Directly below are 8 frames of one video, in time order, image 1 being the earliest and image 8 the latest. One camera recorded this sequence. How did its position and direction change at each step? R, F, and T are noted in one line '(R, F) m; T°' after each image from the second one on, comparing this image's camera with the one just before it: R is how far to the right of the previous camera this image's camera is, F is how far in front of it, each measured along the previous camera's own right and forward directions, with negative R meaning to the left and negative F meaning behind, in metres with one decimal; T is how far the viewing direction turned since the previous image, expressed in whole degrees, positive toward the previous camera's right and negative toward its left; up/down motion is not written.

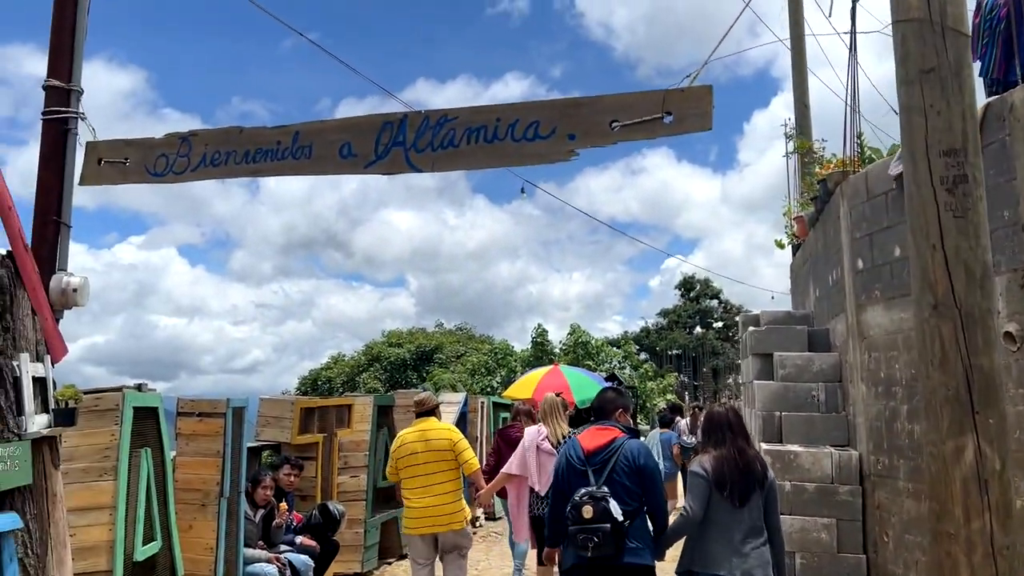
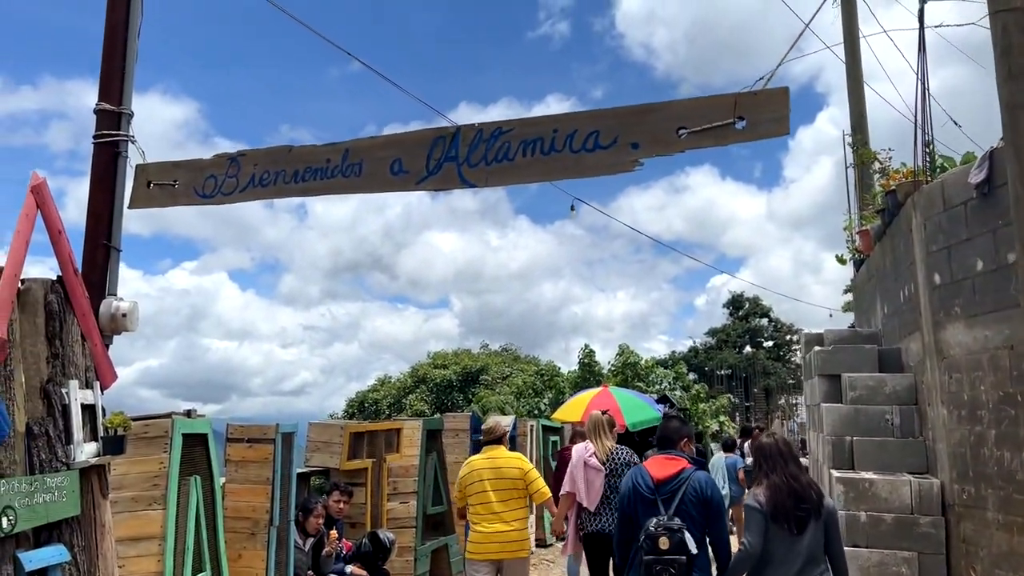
(-0.1, +0.2) m; -3°
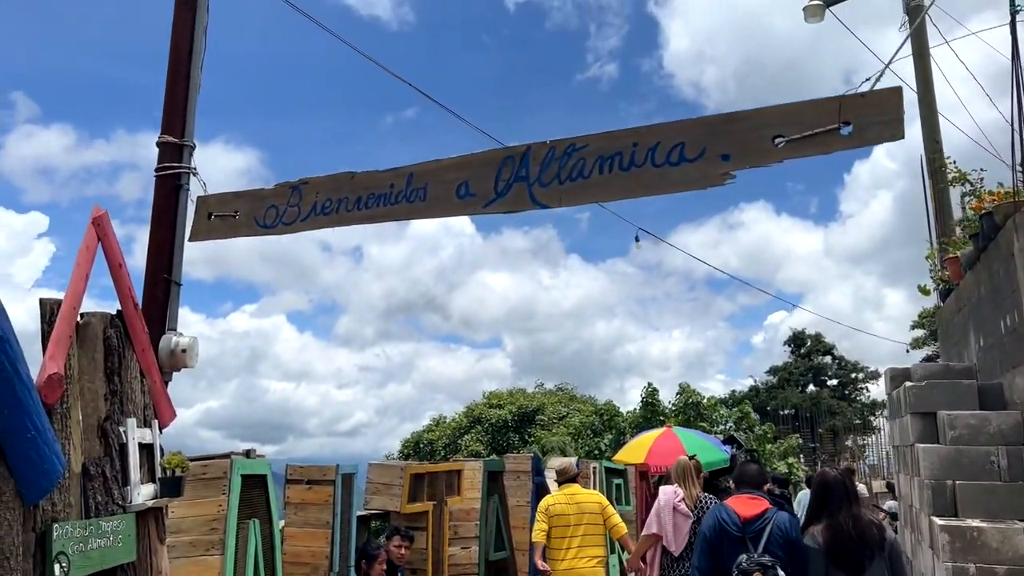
(-0.1, +0.3) m; -4°
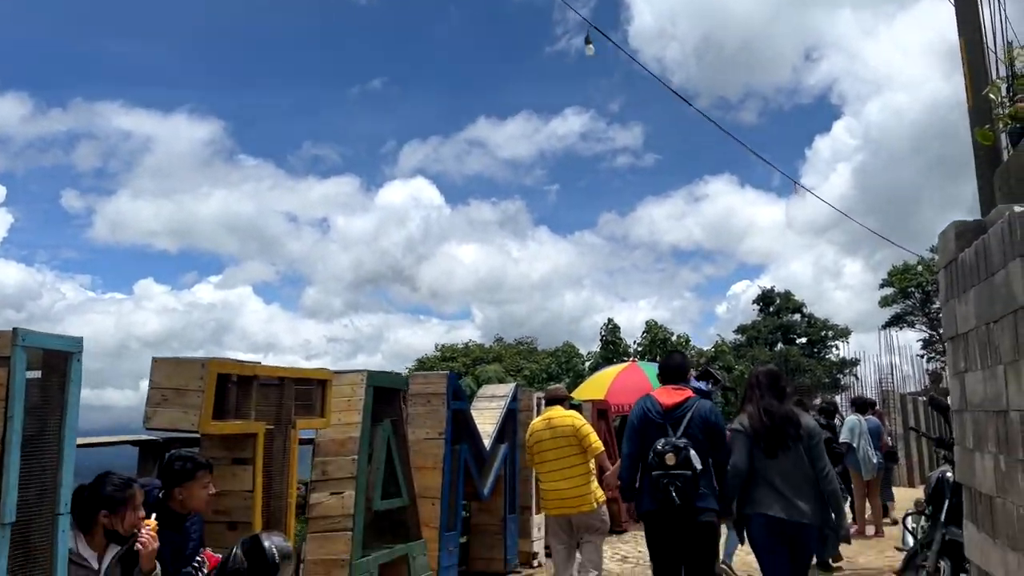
(+0.5, +2.5) m; +2°
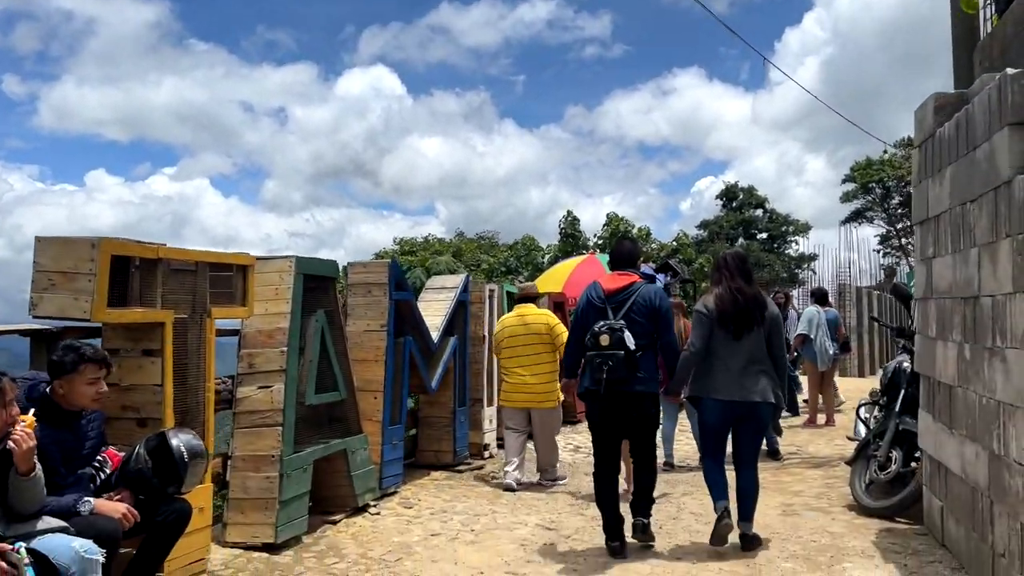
(+0.2, +0.4) m; +3°
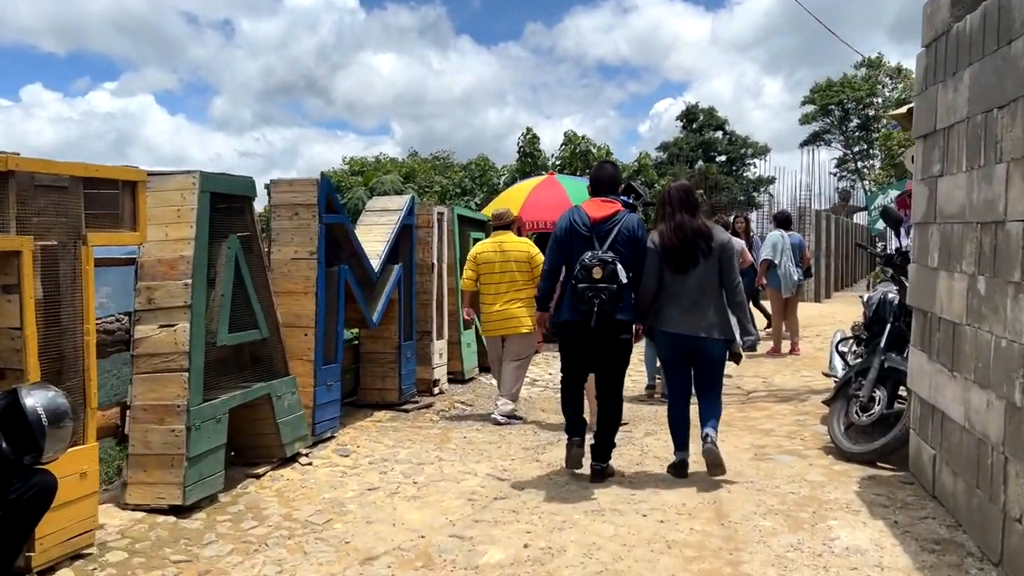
(+0.1, +0.7) m; +3°
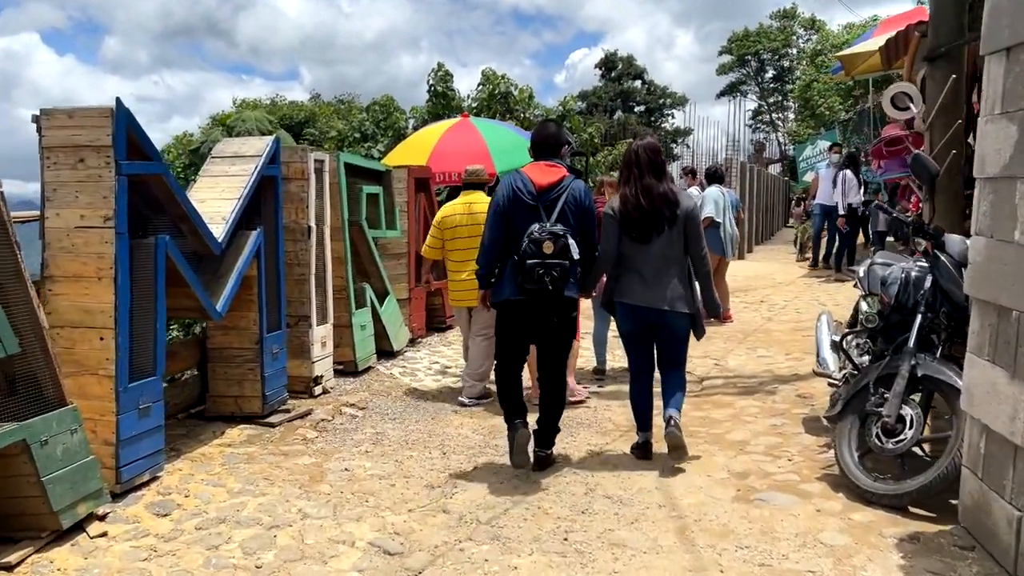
(+0.1, +1.6) m; +6°
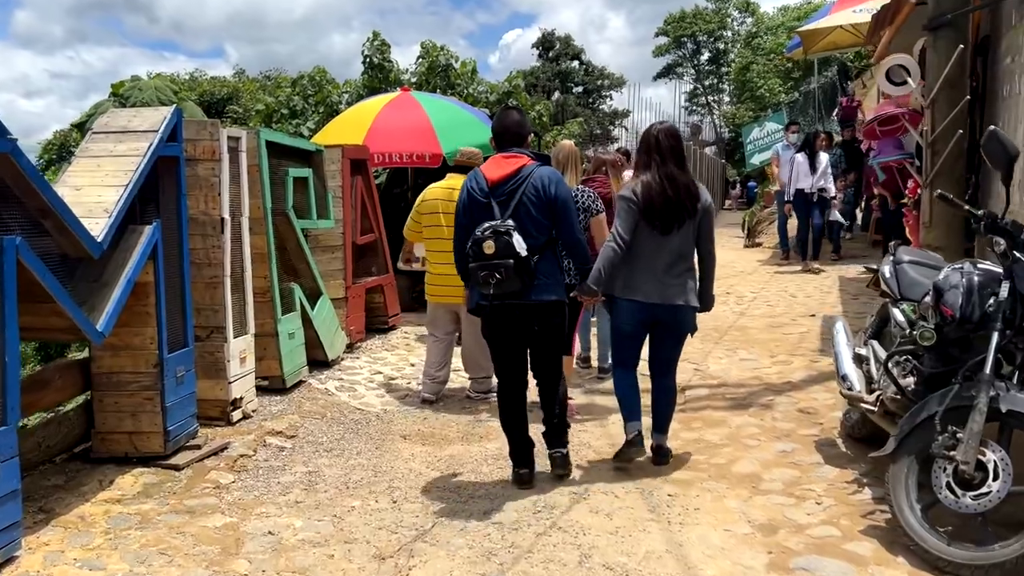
(-0.1, +0.9) m; +5°
